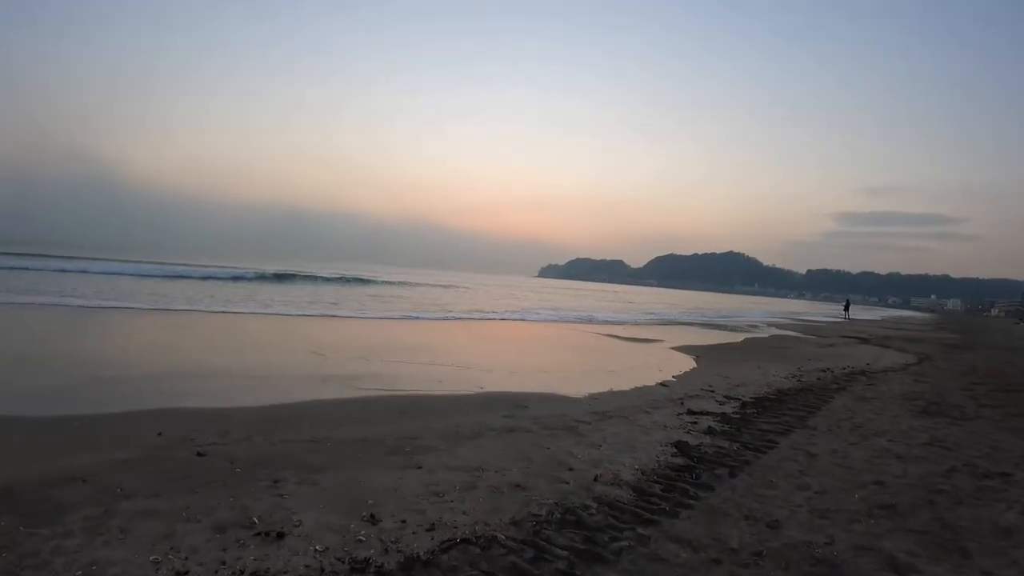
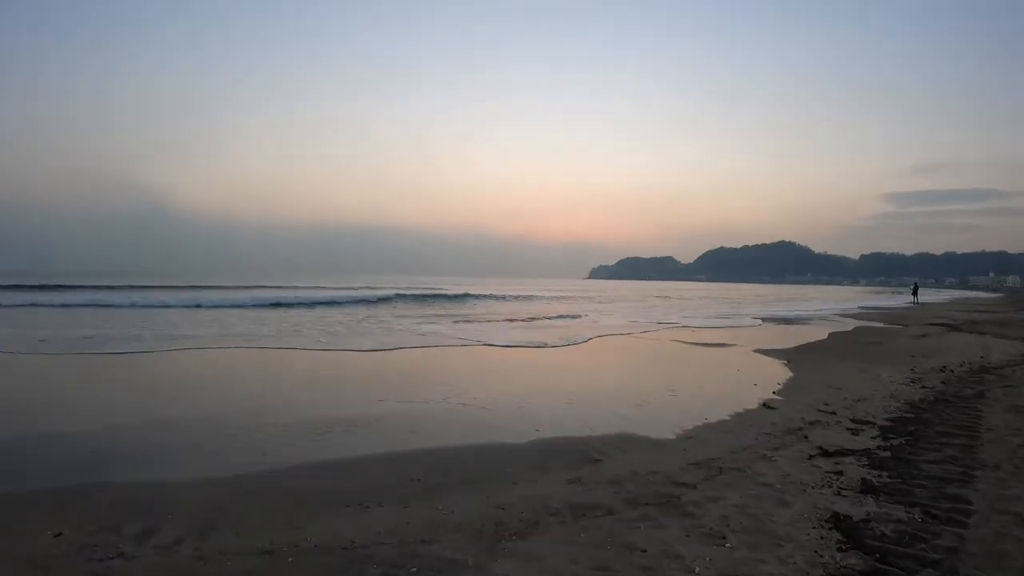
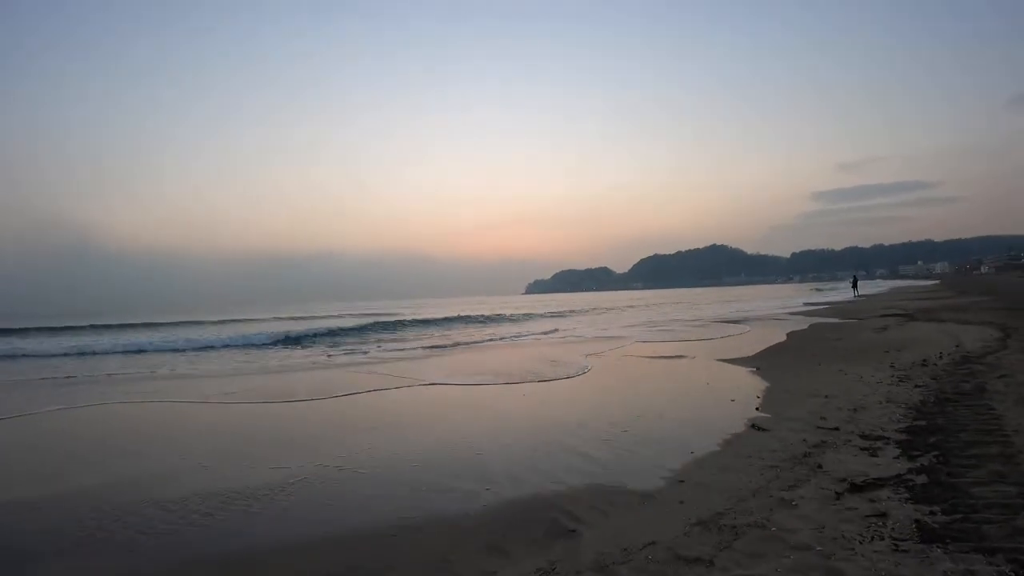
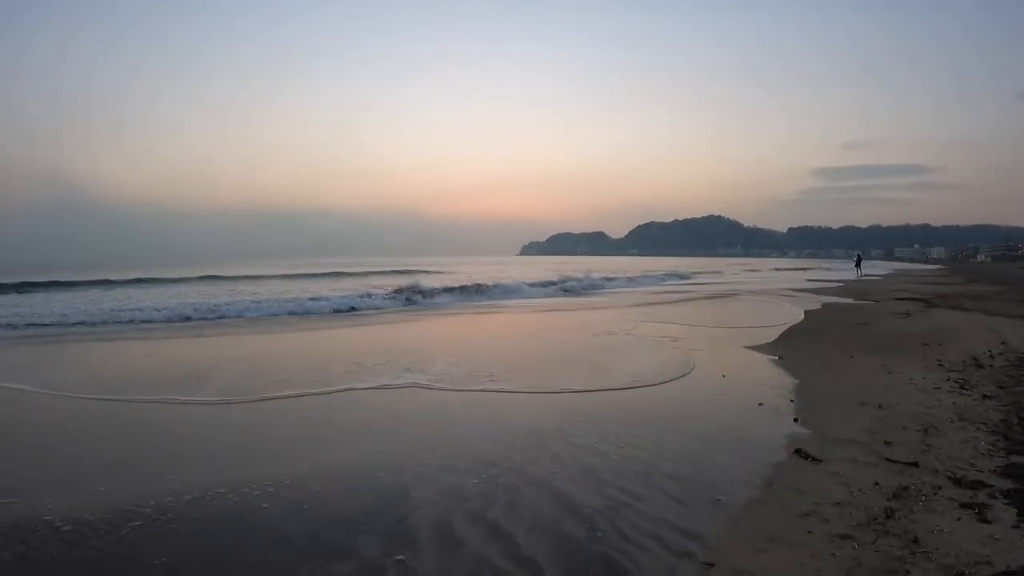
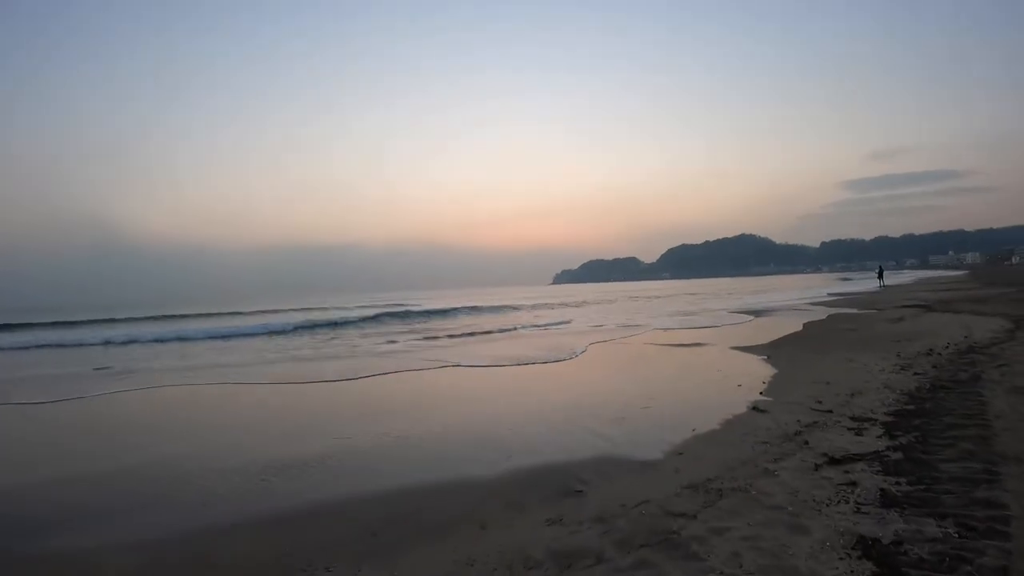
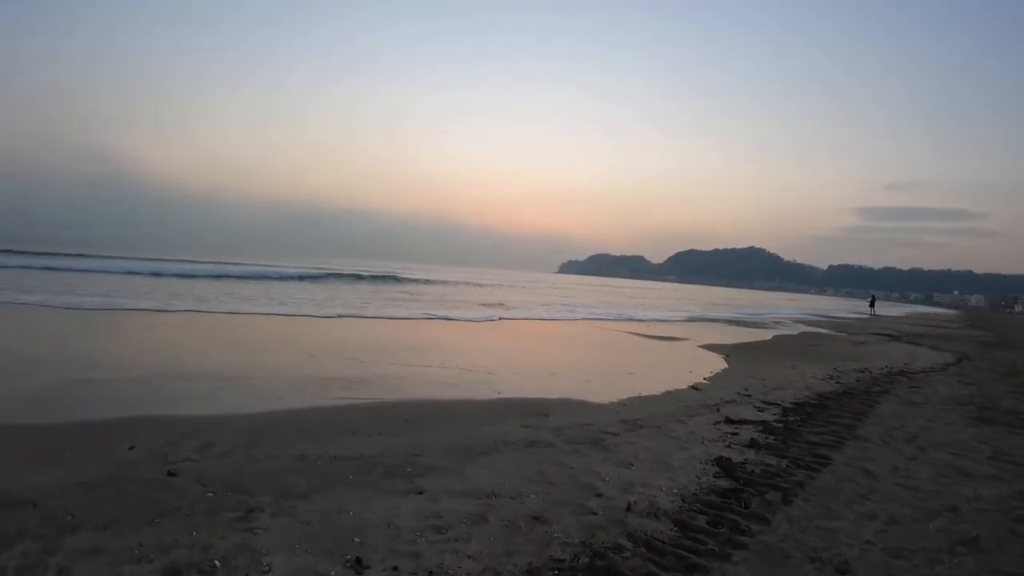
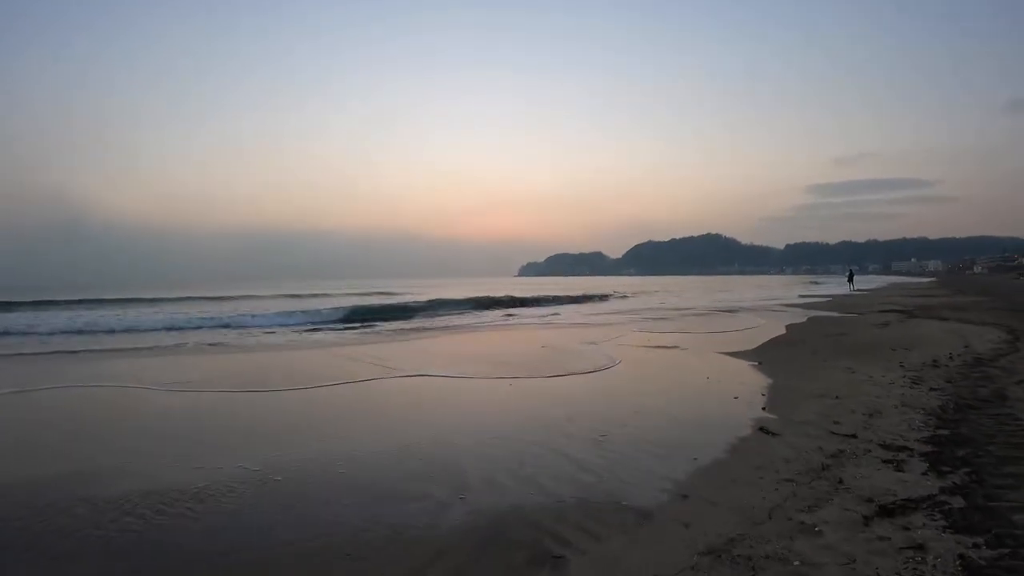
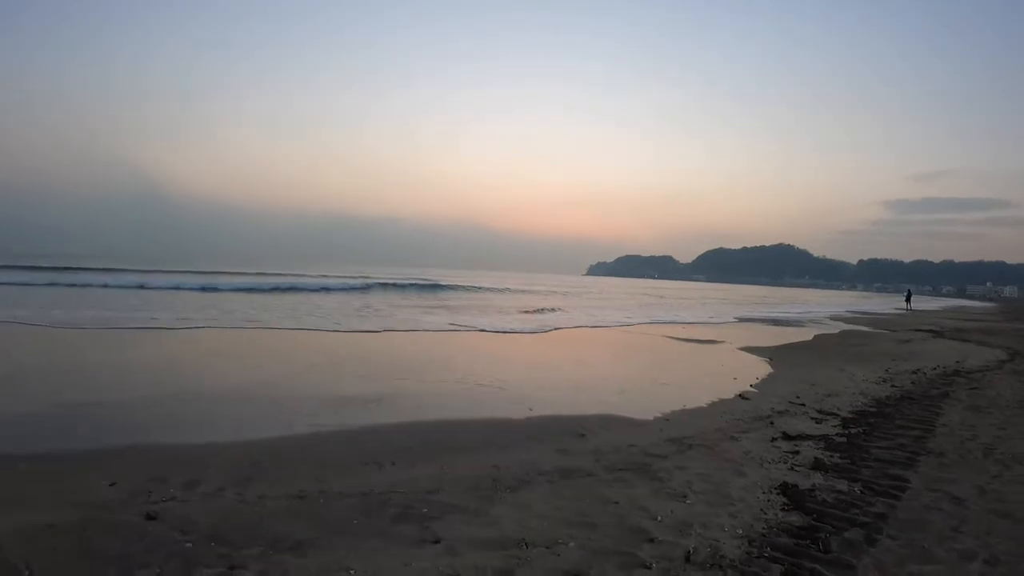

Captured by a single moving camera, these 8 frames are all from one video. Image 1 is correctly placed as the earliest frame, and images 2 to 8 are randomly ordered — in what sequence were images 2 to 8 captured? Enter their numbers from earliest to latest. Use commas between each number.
6, 8, 2, 5, 3, 7, 4
